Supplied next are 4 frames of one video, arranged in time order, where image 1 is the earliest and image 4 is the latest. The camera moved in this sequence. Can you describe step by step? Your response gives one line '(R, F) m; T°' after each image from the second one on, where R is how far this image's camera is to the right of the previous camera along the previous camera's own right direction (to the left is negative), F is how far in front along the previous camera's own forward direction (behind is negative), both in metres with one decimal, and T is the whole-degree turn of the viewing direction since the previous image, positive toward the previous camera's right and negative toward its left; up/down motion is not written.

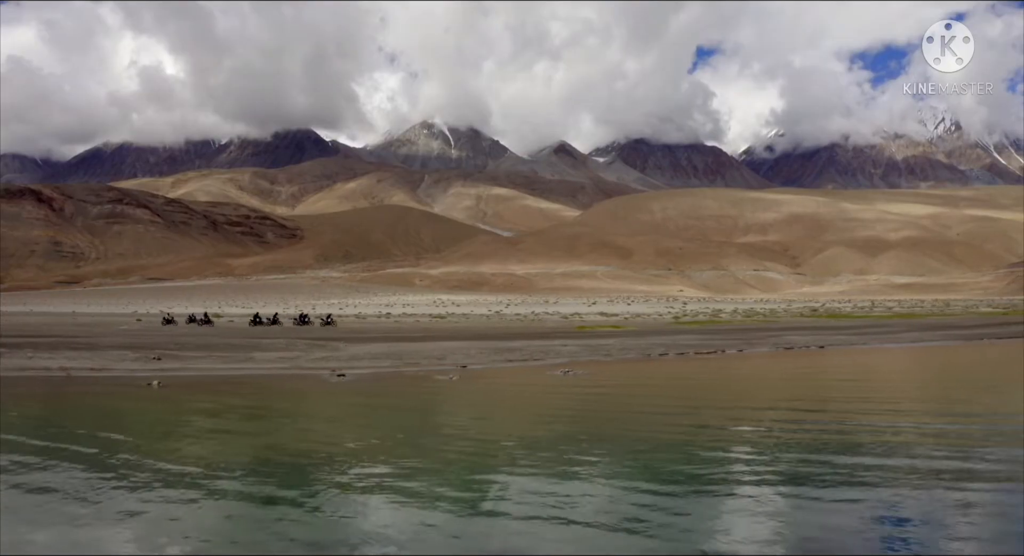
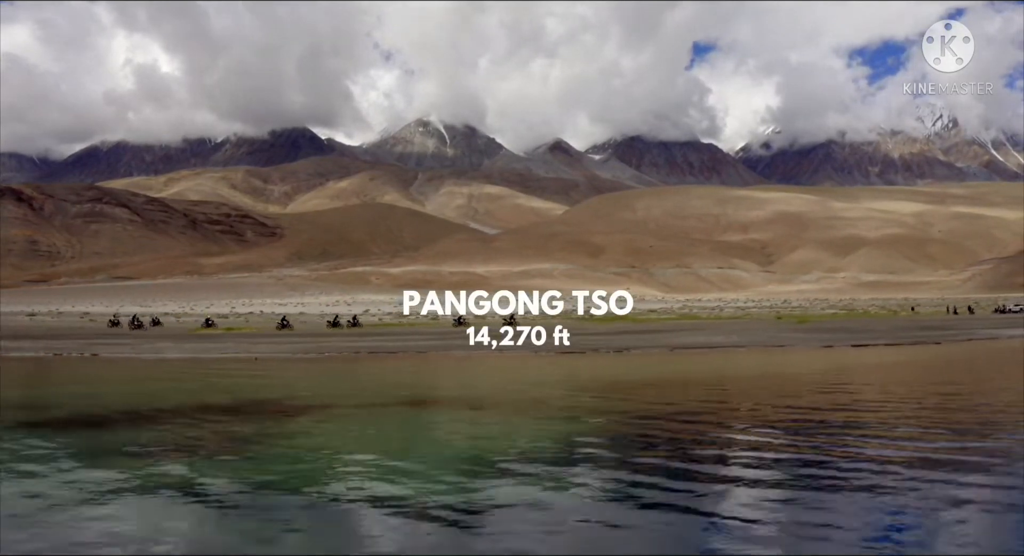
(+6.6, +1.3) m; -1°
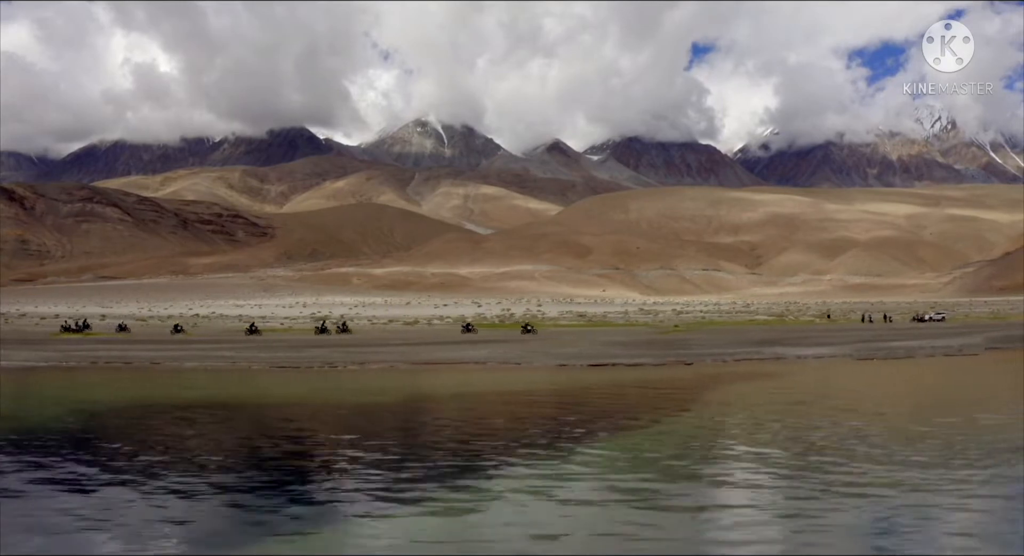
(+2.7, +0.6) m; 0°
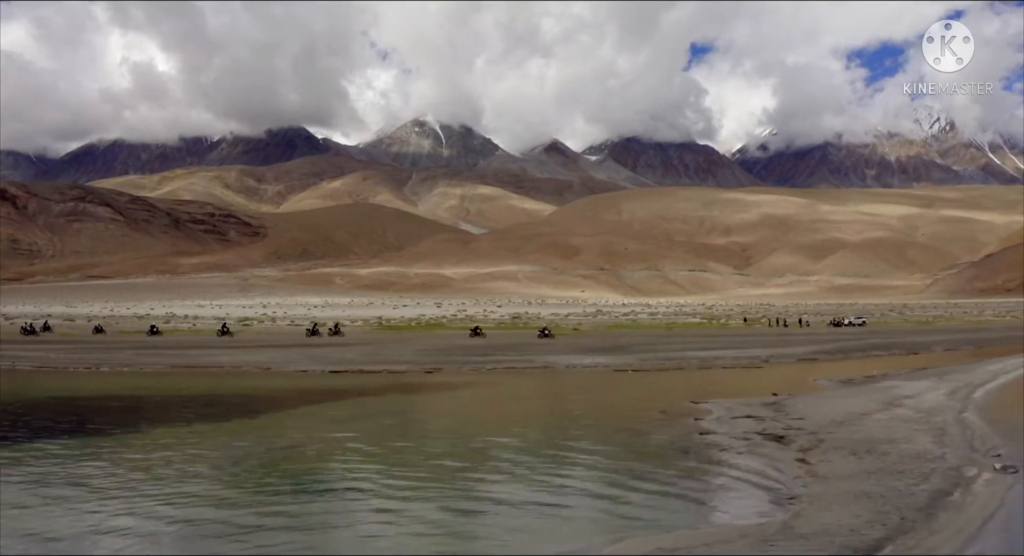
(+2.4, +0.5) m; 0°
